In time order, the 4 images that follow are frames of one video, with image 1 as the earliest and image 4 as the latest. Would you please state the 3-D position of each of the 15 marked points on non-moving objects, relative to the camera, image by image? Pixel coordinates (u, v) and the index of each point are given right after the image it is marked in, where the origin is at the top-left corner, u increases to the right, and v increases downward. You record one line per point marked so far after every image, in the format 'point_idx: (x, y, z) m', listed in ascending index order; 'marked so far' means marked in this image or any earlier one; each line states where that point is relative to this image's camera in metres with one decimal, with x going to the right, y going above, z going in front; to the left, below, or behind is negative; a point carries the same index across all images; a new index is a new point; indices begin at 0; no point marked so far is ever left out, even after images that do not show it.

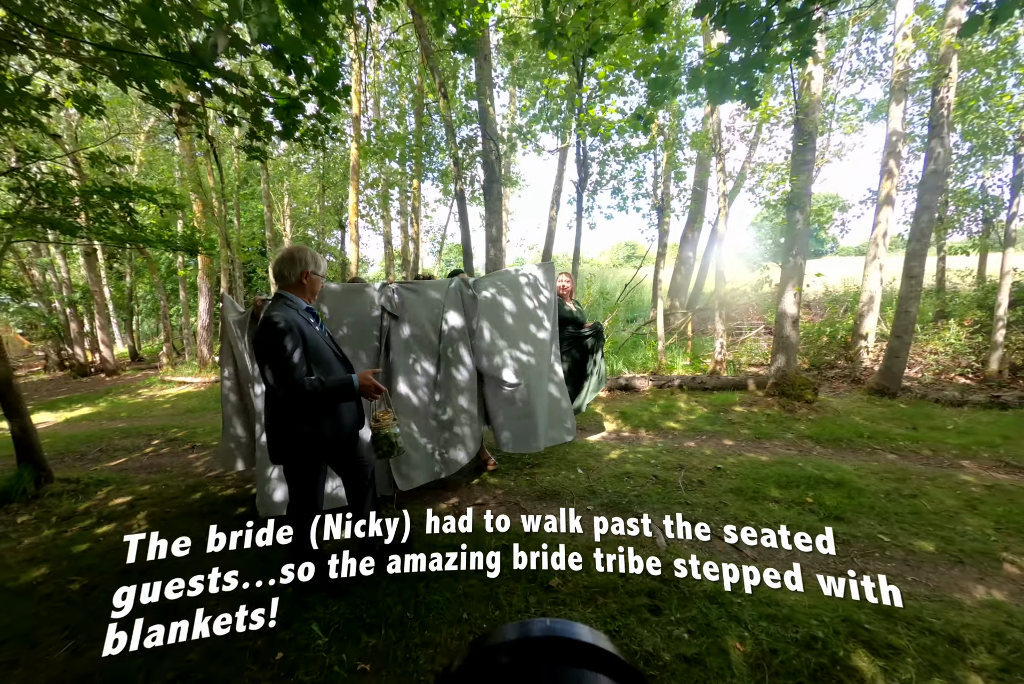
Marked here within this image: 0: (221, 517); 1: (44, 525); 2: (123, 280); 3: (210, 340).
0: (-2.4, -1.4, +3.3) m
1: (-3.7, -1.5, +3.2) m
2: (-11.0, +1.7, +11.6) m
3: (-7.5, 0.0, +10.0) m
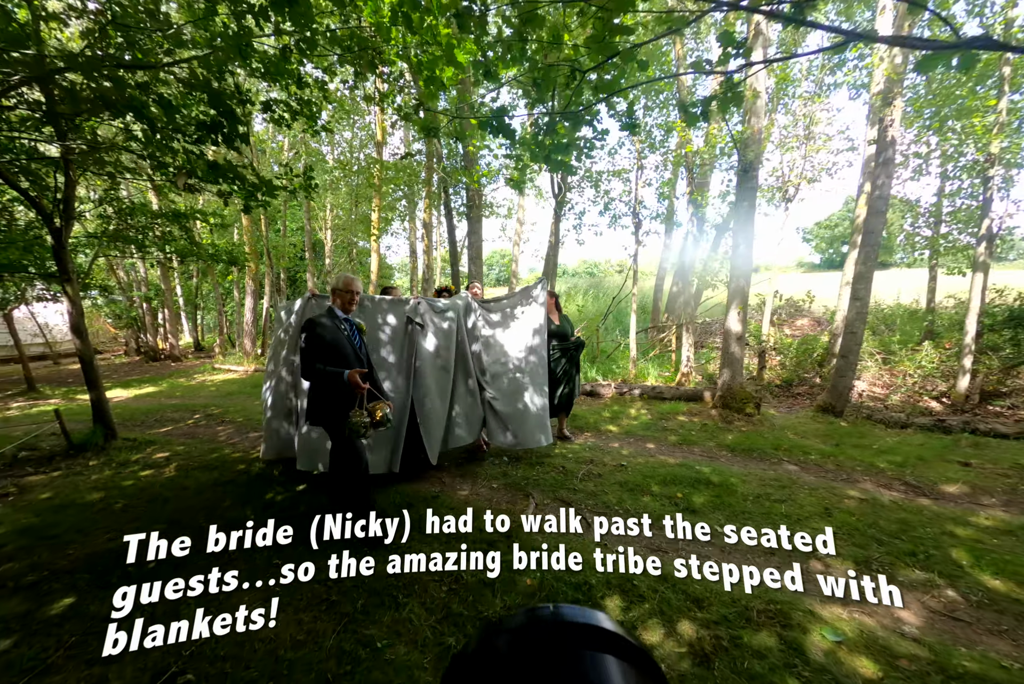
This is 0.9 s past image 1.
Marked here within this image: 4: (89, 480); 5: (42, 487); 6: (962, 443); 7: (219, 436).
0: (-3.1, -1.4, +4.4) m
1: (-4.4, -1.4, +4.5) m
2: (-10.7, +2.0, +13.6) m
3: (-7.4, +0.2, +11.7) m
4: (-4.3, -1.4, +4.1) m
5: (-4.7, -1.5, +4.1) m
6: (+5.4, -1.2, +4.8) m
7: (-4.2, -1.3, +5.8) m
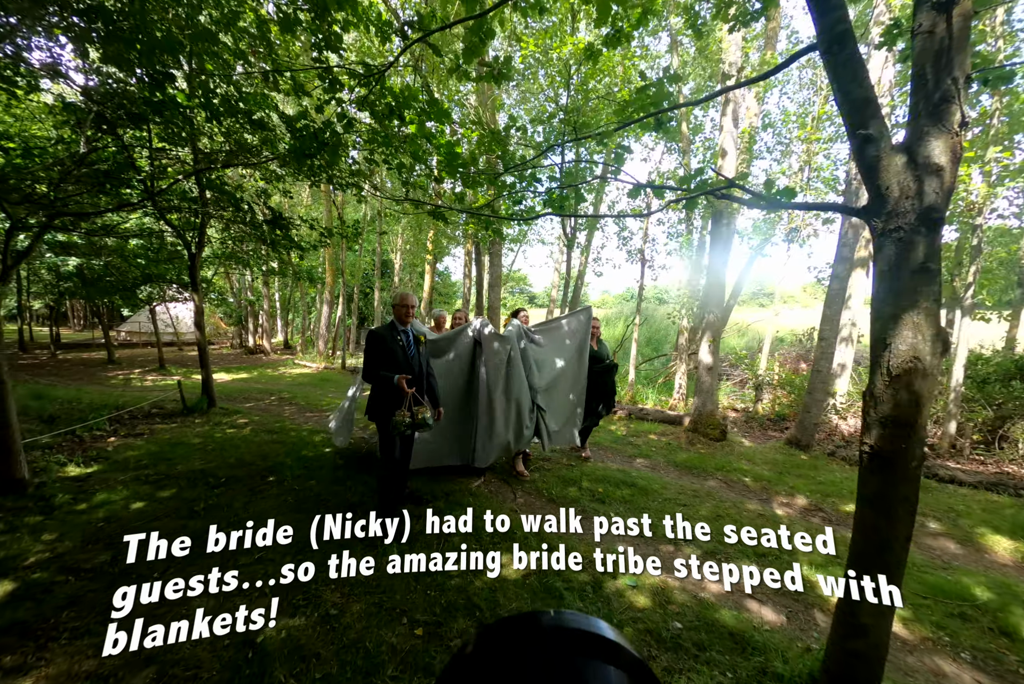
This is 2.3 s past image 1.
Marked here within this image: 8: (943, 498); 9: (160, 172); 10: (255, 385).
0: (-3.5, -1.4, +6.1) m
1: (-4.8, -1.3, +6.3) m
2: (-9.1, +2.1, +16.4) m
3: (-6.4, +0.2, +14.0) m
4: (-4.6, -1.3, +6.0) m
5: (-5.1, -1.3, +6.0) m
6: (+5.0, -1.8, +5.1) m
7: (-4.3, -1.3, +7.6) m
8: (+5.0, -1.8, +4.8) m
9: (-5.4, +2.7, +6.4) m
10: (-6.4, -1.0, +10.1) m
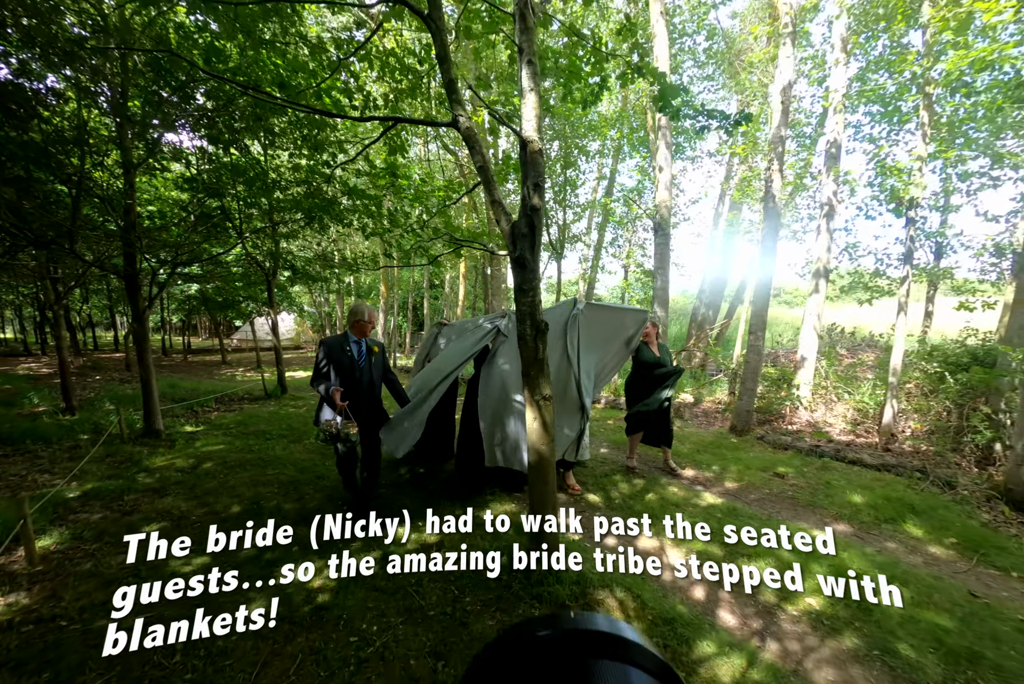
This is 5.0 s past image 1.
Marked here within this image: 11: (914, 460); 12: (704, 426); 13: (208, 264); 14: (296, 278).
0: (-3.9, -1.4, +8.2) m
1: (-5.1, -1.3, +8.7) m
2: (-7.7, +2.0, +19.5) m
3: (-5.3, 0.0, +16.5) m
4: (-5.1, -1.4, +8.3) m
5: (-5.5, -1.4, +8.4) m
6: (+4.2, -1.7, +5.7) m
7: (-4.4, -1.4, +9.9) m
8: (+4.2, -1.8, +5.4) m
9: (-5.8, +2.6, +8.9) m
10: (-6.0, -1.1, +12.7) m
11: (+5.6, -1.6, +5.7) m
12: (+3.5, -1.5, +7.5) m
13: (-6.8, +1.7, +9.1) m
14: (-6.1, +1.8, +11.5) m
